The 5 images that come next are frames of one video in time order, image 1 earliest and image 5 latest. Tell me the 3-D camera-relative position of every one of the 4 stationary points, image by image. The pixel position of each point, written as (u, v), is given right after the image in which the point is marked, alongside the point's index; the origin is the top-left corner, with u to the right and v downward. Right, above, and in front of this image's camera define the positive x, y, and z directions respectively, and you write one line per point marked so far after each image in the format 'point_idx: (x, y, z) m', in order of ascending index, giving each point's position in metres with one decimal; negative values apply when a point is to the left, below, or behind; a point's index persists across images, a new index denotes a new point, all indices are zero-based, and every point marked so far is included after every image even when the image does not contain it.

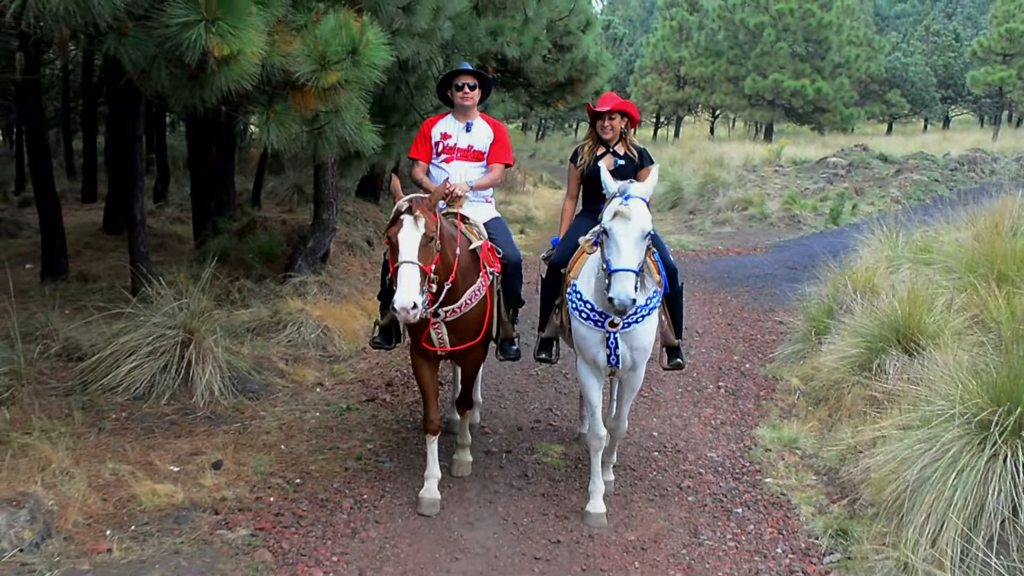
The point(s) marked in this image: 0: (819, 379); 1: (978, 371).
0: (+1.7, -0.5, +6.6) m
1: (+1.9, -0.3, +4.9) m
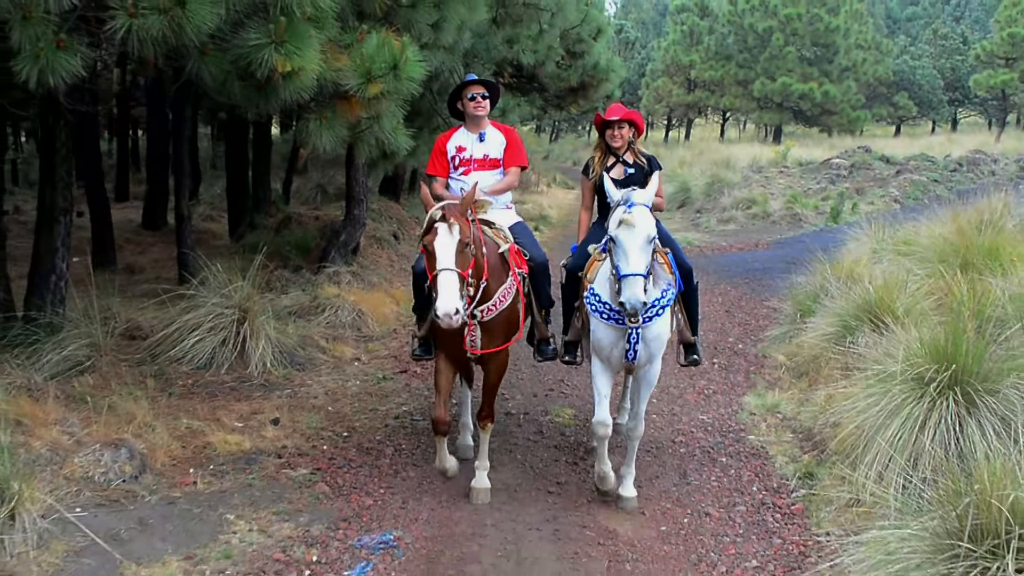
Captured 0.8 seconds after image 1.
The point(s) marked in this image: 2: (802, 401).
0: (+1.8, -0.4, +7.4) m
1: (+2.0, -0.2, +5.7) m
2: (+1.6, -0.6, +6.6) m
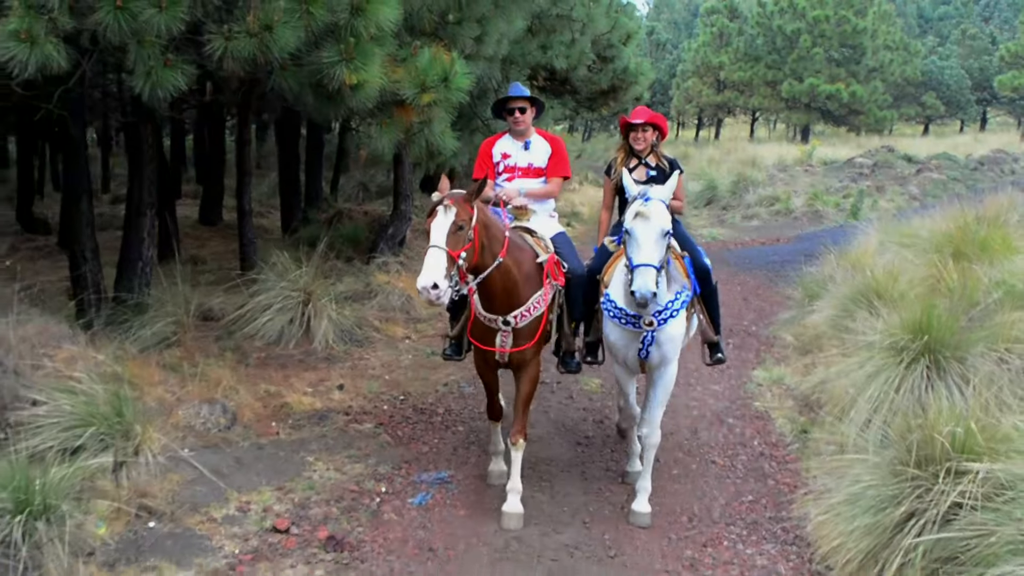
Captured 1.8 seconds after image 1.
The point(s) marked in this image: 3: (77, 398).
0: (+2.0, -0.3, +8.3) m
1: (+2.1, -0.1, +6.5) m
2: (+1.8, -0.5, +7.5) m
3: (-1.9, -0.5, +5.2) m
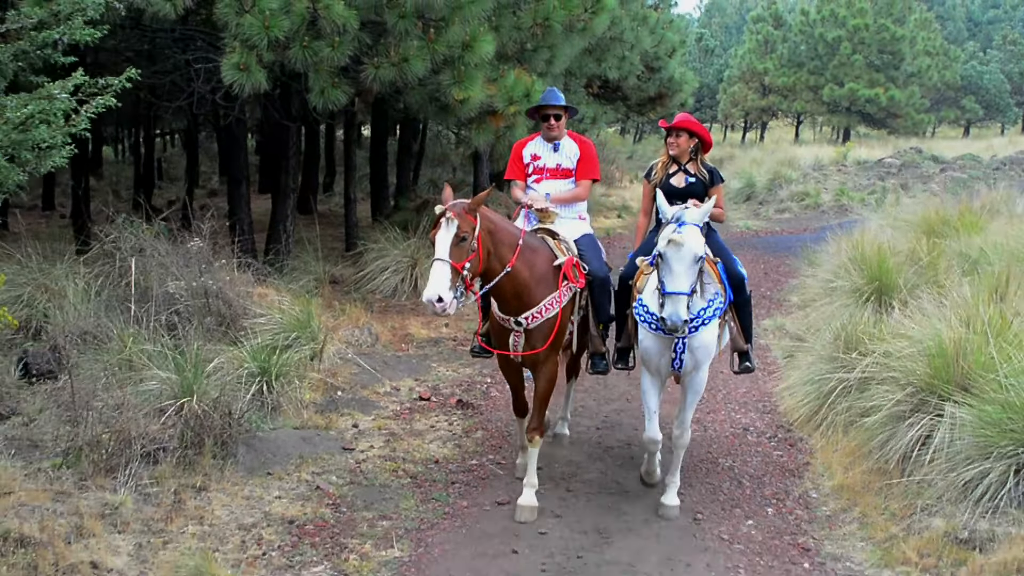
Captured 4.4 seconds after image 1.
0: (+2.6, -0.1, +10.5) m
1: (+2.6, +0.1, +8.7) m
2: (+2.3, -0.3, +9.7) m
3: (-1.5, -0.2, +7.6) m
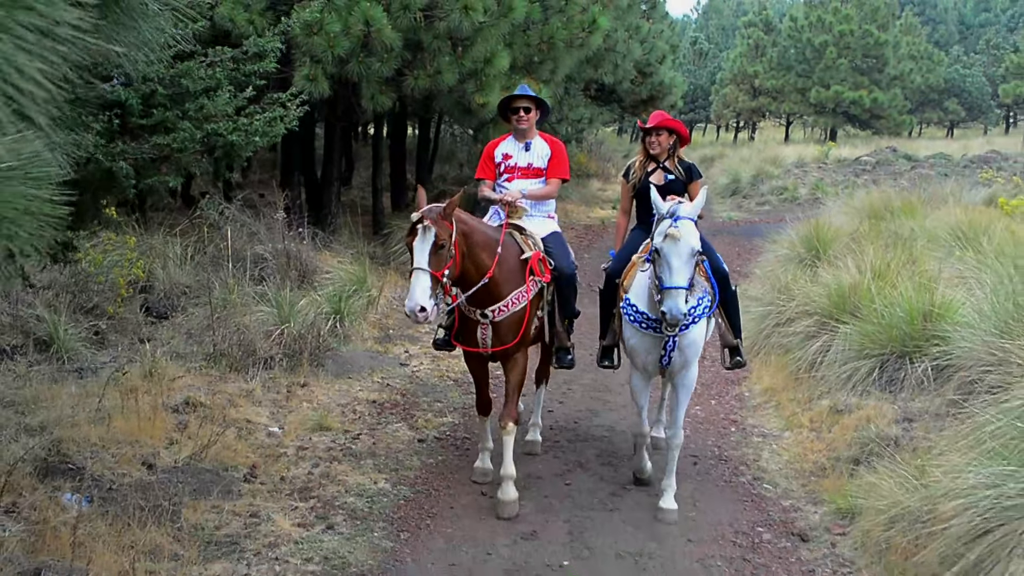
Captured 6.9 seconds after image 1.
0: (+2.7, +0.2, +12.5) m
1: (+2.7, +0.4, +10.7) m
2: (+2.4, 0.0, +11.7) m
3: (-1.4, +0.1, +9.6) m
